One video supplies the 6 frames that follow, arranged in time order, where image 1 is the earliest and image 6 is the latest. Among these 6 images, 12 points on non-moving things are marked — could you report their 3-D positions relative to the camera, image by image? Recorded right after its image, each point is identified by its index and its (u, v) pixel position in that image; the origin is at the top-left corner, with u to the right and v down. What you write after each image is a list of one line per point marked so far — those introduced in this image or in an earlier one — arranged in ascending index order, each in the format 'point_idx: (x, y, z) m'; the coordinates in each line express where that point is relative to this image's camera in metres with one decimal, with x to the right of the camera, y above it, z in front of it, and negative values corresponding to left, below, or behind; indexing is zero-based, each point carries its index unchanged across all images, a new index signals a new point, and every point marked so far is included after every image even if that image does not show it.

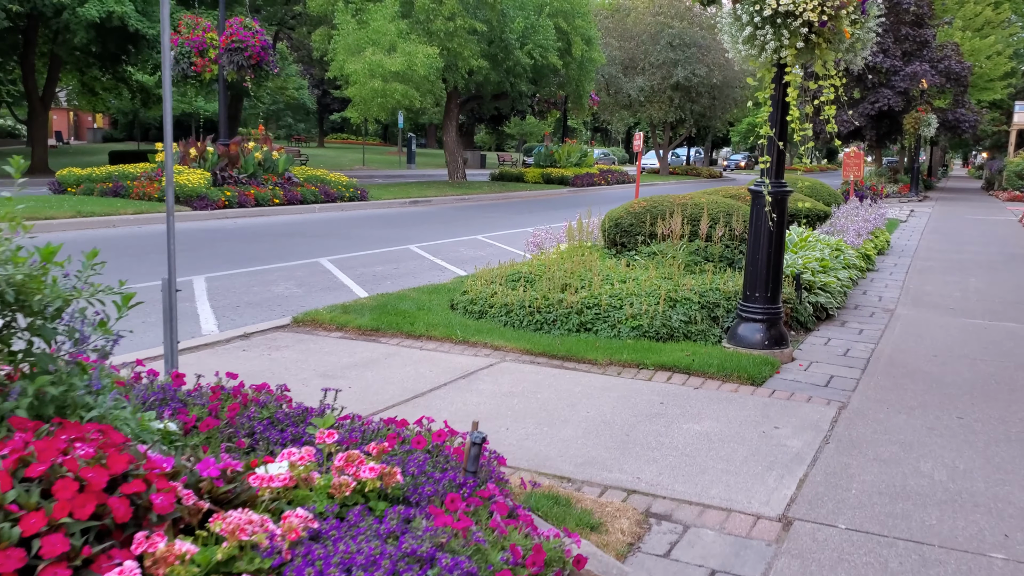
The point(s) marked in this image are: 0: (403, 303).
0: (-0.8, -0.1, +7.2) m
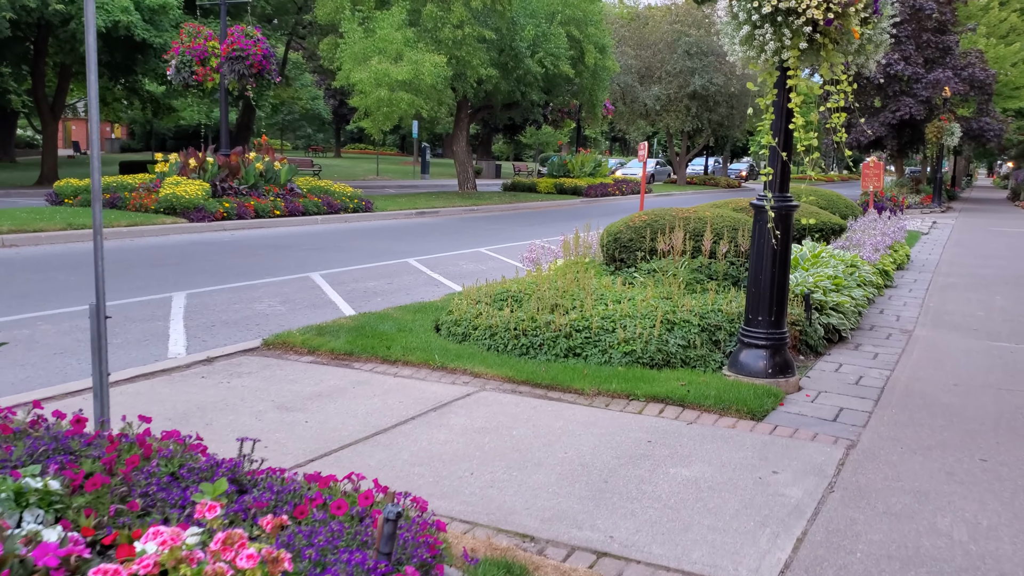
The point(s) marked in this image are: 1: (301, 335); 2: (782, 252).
0: (-0.9, -0.3, +6.8) m
1: (-1.4, -0.3, +6.4) m
2: (+1.6, +0.2, +5.5) m
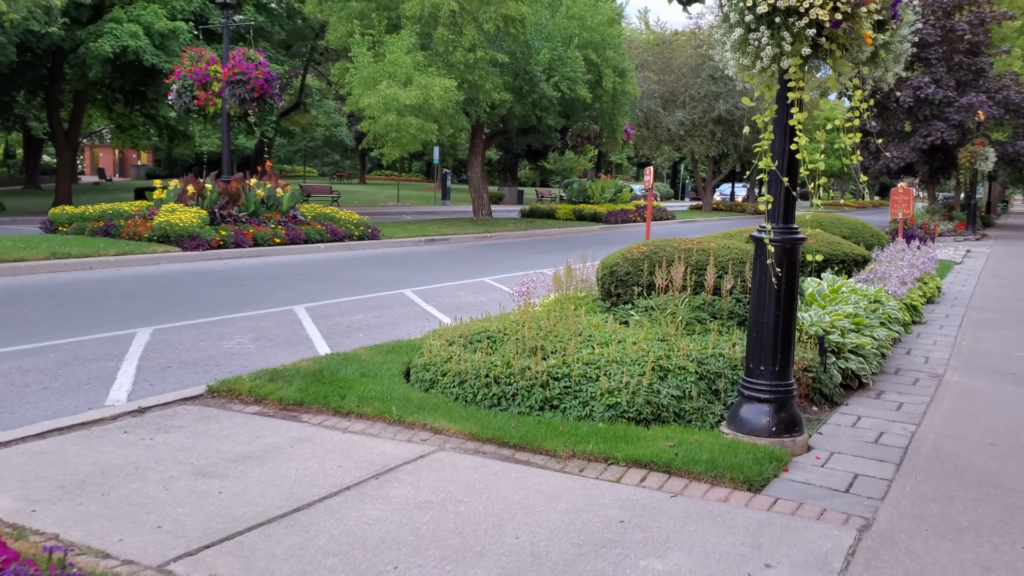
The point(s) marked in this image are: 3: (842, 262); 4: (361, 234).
0: (-1.1, -0.5, +6.1) m
1: (-1.6, -0.6, +5.8) m
2: (+1.4, 0.0, +4.8) m
3: (+3.4, +0.3, +9.6) m
4: (-2.8, +1.0, +17.3) m
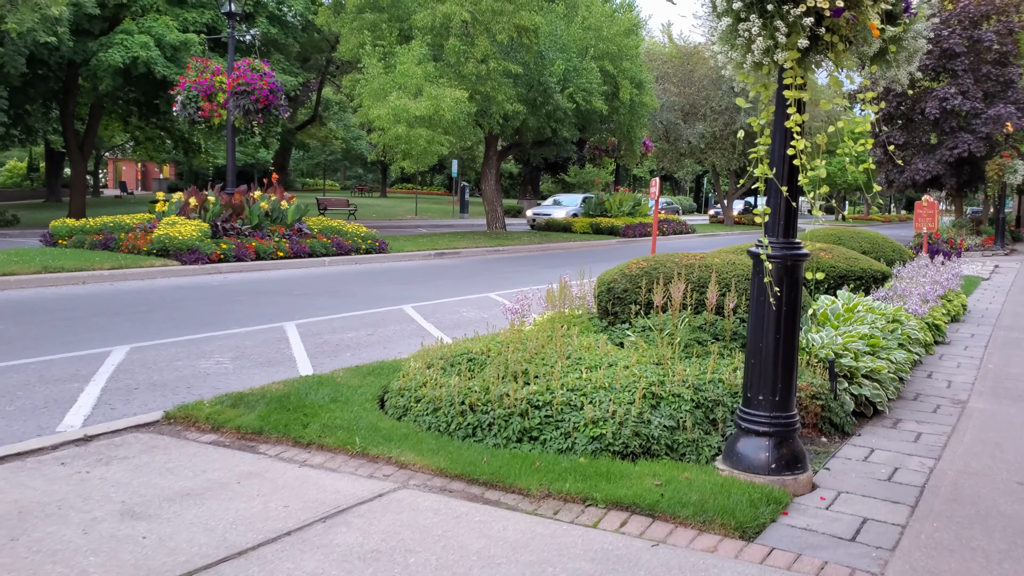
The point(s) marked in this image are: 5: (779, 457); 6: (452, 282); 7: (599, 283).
0: (-1.2, -0.6, +5.7) m
1: (-1.7, -0.7, +5.4) m
2: (+1.3, -0.1, +4.3) m
3: (+3.3, +0.1, +9.1) m
4: (-2.6, +0.7, +17.0) m
5: (+1.2, -0.8, +4.4) m
6: (-0.9, +0.1, +14.2) m
7: (+0.6, 0.0, +6.9) m
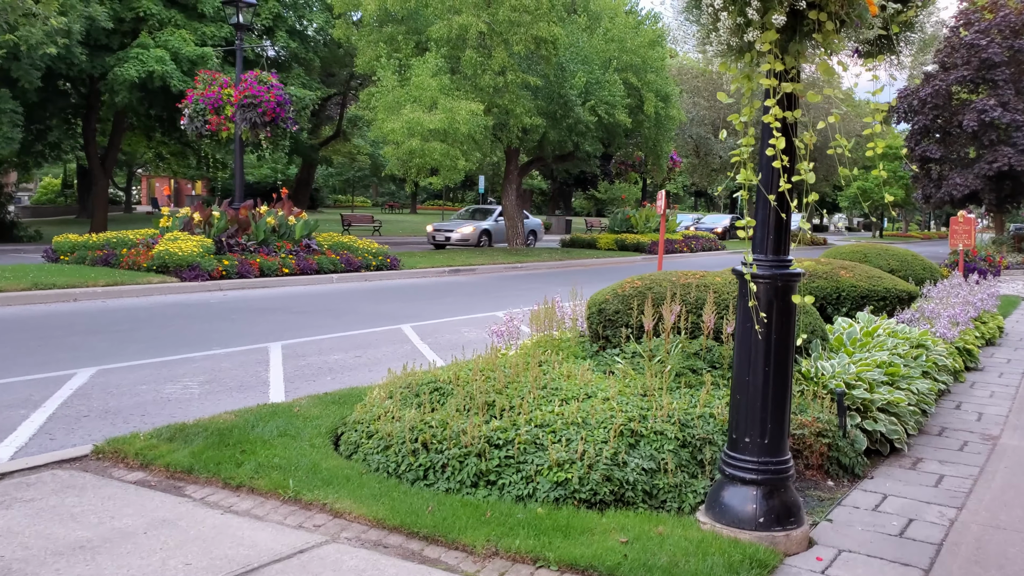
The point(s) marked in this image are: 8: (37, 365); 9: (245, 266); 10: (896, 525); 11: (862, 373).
0: (-1.4, -0.7, +5.1) m
1: (-1.9, -0.8, +4.9) m
2: (+1.0, -0.2, +3.7) m
3: (+3.3, -0.1, +8.4) m
4: (-2.3, +0.4, +16.5) m
5: (+1.0, -0.9, +3.8) m
6: (-0.7, -0.2, +13.6) m
7: (+0.5, -0.1, +6.3) m
8: (-3.8, -0.6, +7.6) m
9: (-4.0, +0.3, +13.9) m
10: (+1.7, -1.1, +4.2) m
11: (+2.1, -0.5, +5.7) m
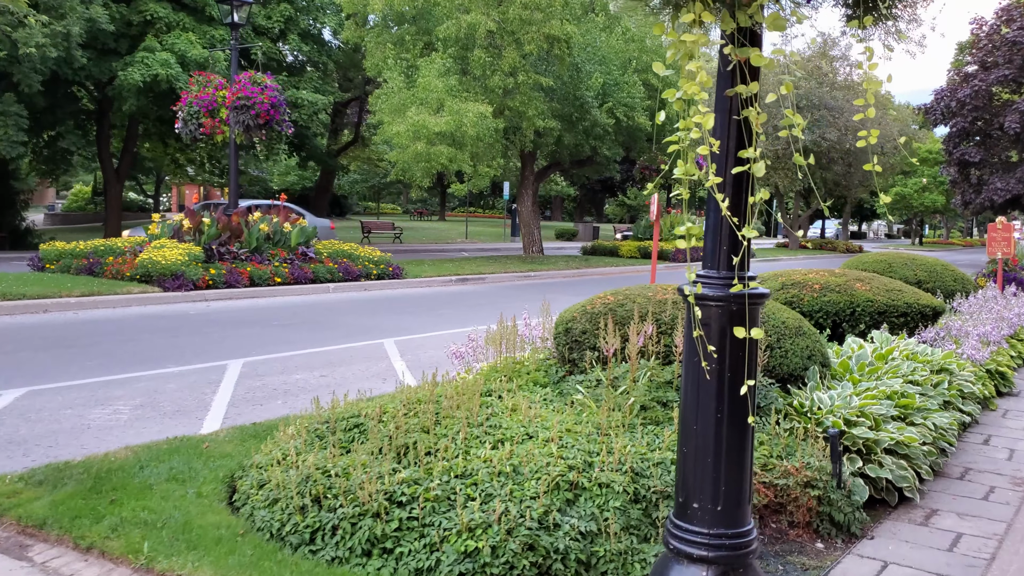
0: (-1.7, -0.8, +4.4) m
1: (-2.2, -0.9, +4.2) m
2: (+0.7, -0.3, +2.9) m
3: (+3.1, -0.2, +7.5) m
4: (-2.2, +0.2, +15.8) m
5: (+0.7, -1.0, +3.0) m
6: (-0.7, -0.3, +12.9) m
7: (+0.2, -0.2, +5.5) m
8: (-4.0, -0.7, +7.0) m
9: (-3.9, +0.2, +13.3) m
10: (+1.4, -1.1, +3.4) m
11: (+1.8, -0.6, +4.9) m
